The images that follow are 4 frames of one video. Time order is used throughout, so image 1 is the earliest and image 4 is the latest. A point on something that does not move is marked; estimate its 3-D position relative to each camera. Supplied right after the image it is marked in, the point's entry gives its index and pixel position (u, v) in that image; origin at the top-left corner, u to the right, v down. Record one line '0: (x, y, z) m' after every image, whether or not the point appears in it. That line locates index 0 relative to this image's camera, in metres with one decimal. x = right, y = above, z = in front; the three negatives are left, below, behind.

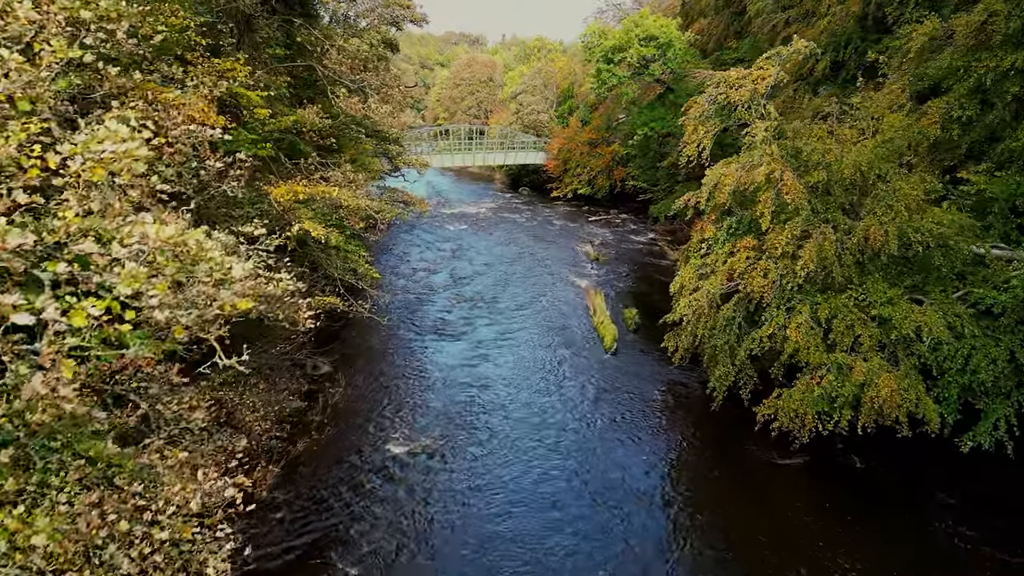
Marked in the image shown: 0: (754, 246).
0: (+3.0, +0.5, +9.7) m
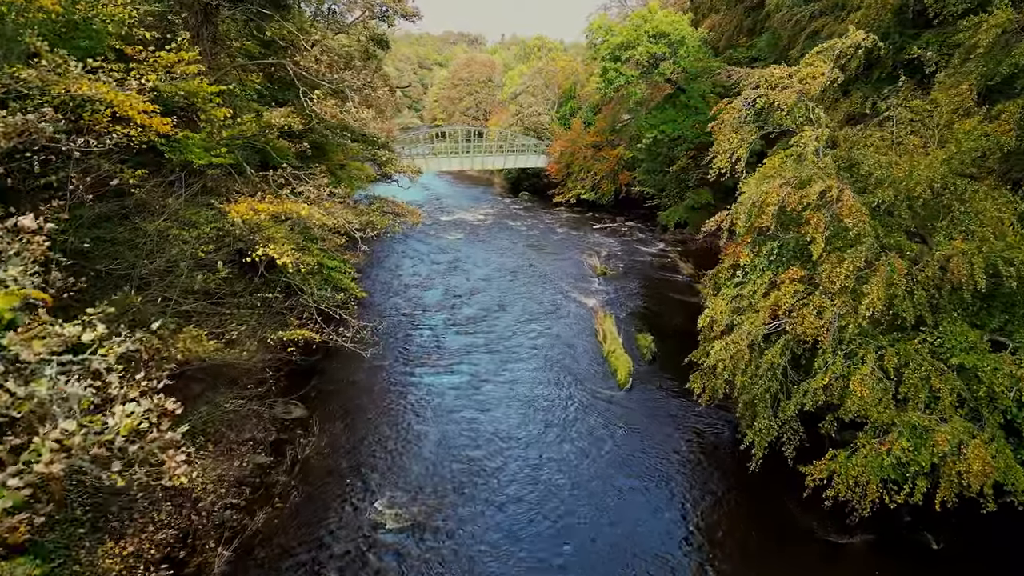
0: (+3.0, +0.1, +8.1) m
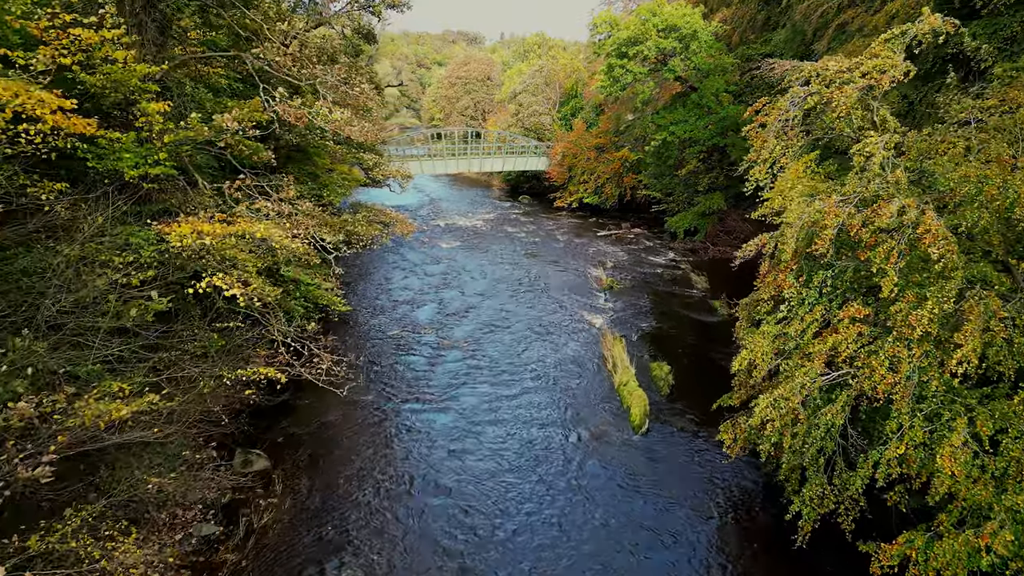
0: (+3.0, -0.3, +6.6) m
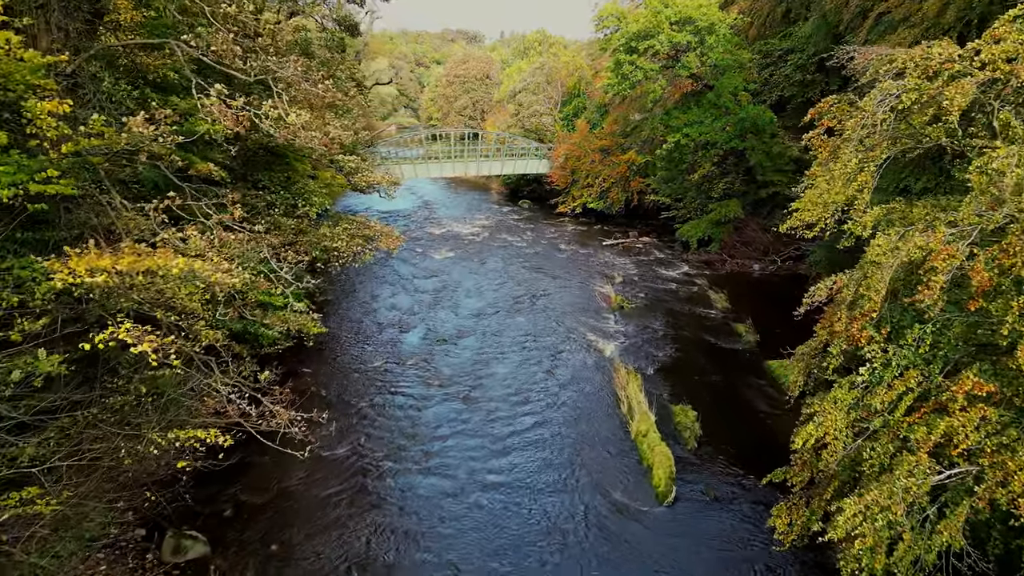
0: (+3.0, -0.7, +4.8) m
